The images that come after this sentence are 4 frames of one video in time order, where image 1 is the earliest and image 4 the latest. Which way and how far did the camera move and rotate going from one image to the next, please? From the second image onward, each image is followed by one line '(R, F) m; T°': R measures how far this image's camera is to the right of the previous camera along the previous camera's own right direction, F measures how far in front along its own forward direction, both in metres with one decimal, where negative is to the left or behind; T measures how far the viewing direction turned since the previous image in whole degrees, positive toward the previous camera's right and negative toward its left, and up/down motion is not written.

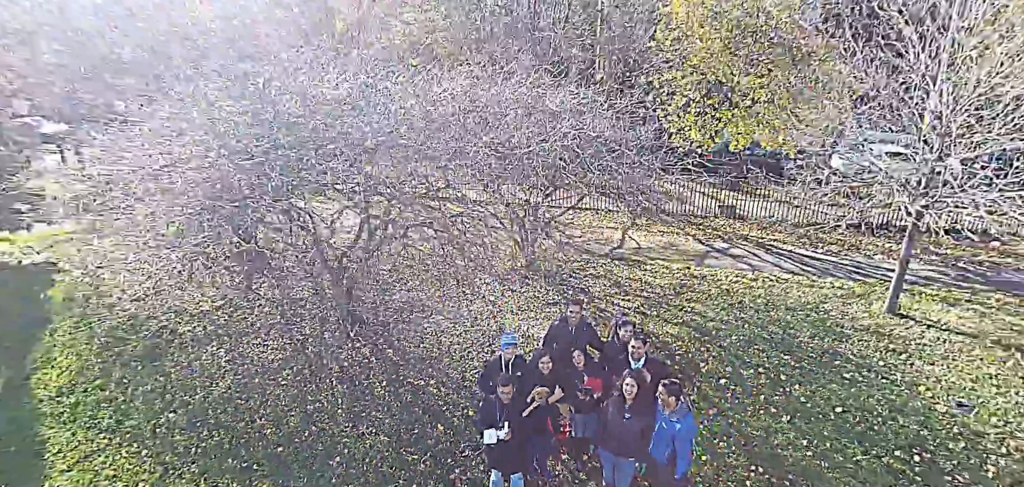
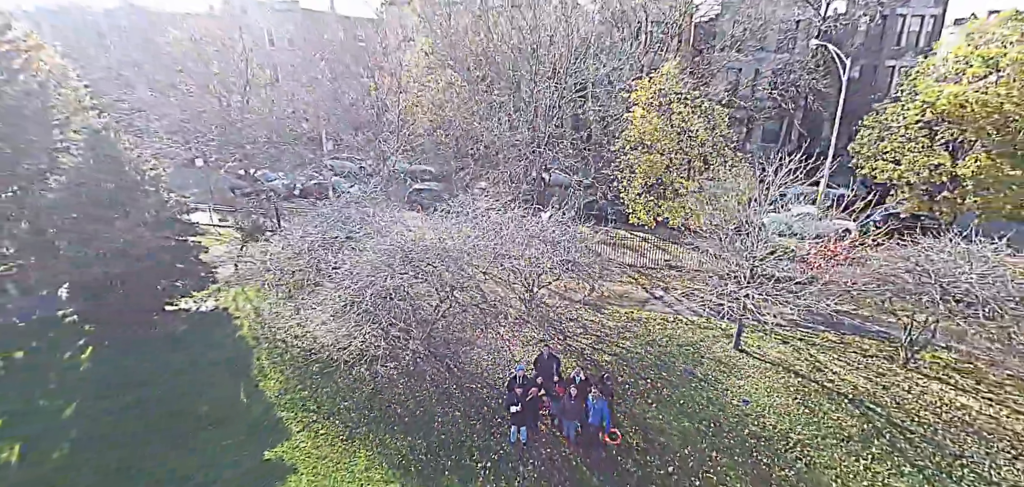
(-0.1, -3.5) m; 0°
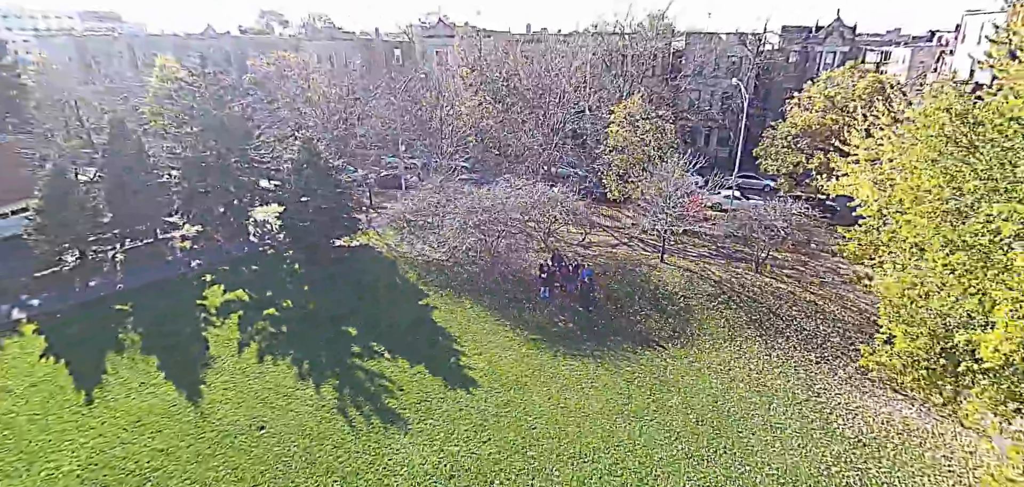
(-0.8, -6.7) m; 0°
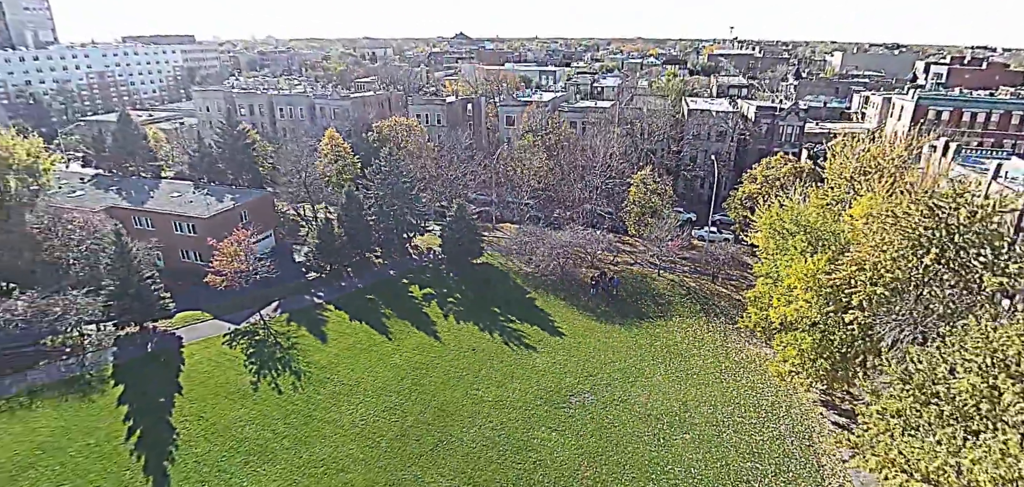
(-2.1, -12.3) m; -3°
